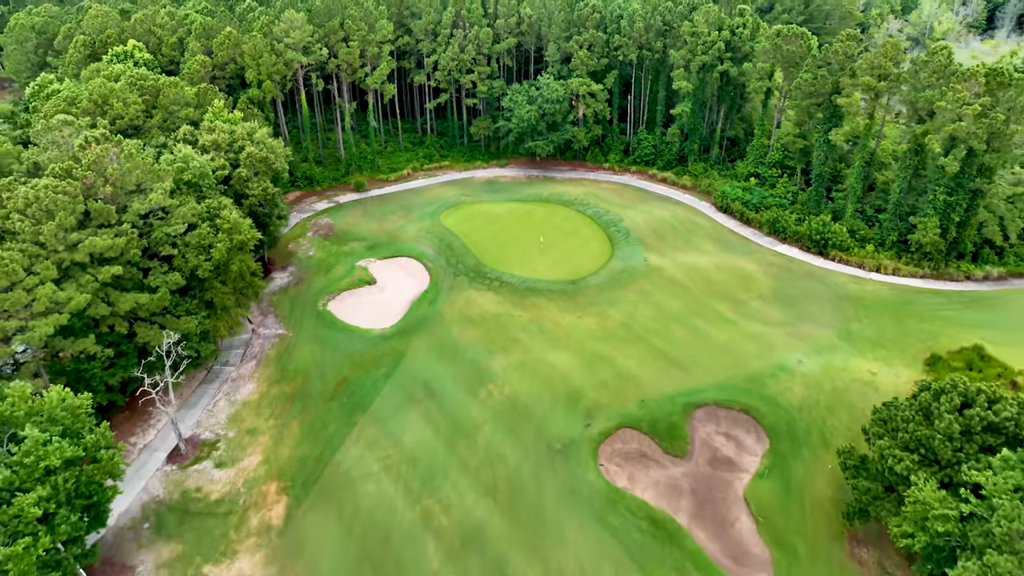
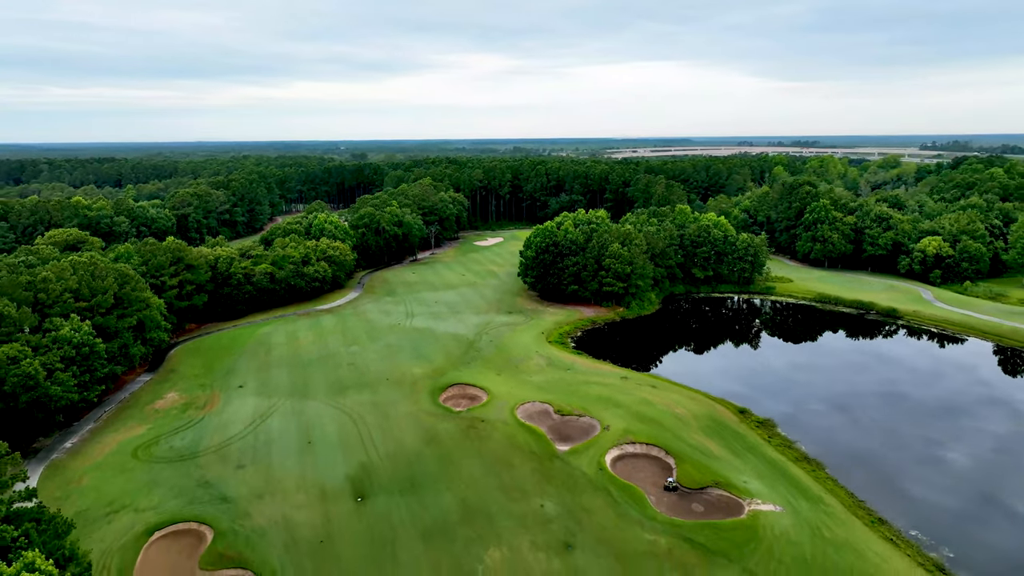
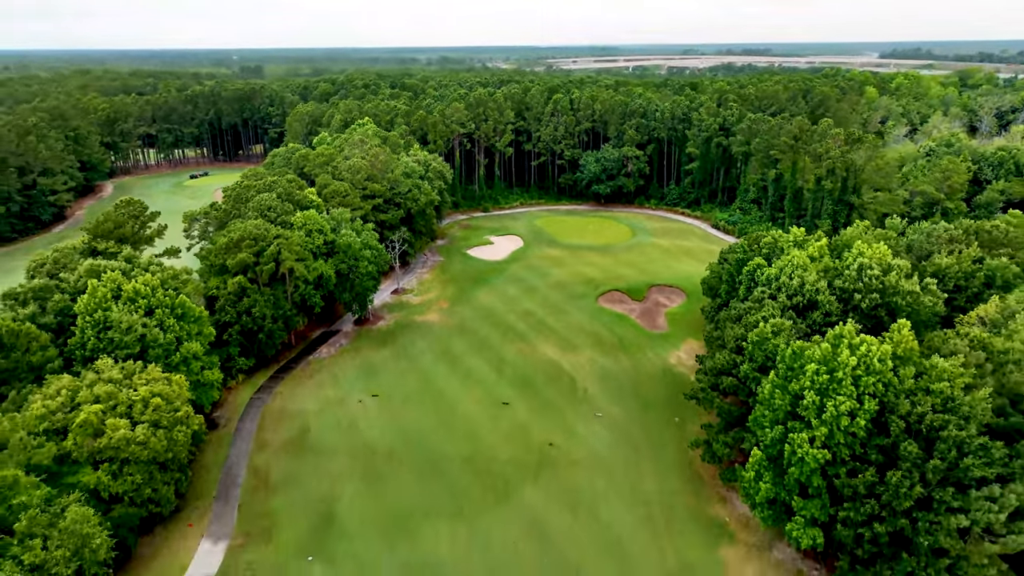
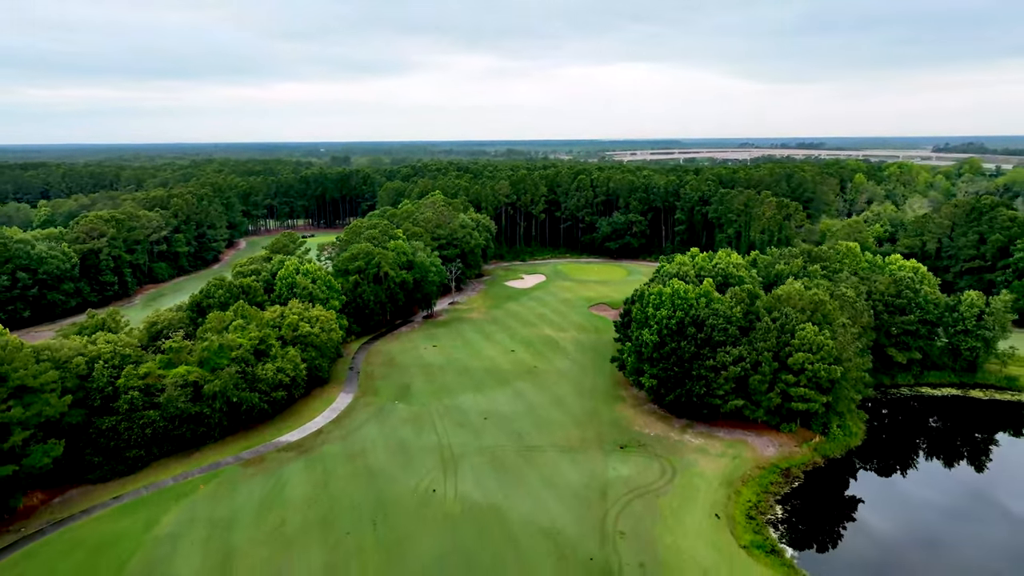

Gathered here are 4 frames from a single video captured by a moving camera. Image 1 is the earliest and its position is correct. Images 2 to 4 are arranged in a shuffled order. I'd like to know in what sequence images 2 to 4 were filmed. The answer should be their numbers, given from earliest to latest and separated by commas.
3, 4, 2
